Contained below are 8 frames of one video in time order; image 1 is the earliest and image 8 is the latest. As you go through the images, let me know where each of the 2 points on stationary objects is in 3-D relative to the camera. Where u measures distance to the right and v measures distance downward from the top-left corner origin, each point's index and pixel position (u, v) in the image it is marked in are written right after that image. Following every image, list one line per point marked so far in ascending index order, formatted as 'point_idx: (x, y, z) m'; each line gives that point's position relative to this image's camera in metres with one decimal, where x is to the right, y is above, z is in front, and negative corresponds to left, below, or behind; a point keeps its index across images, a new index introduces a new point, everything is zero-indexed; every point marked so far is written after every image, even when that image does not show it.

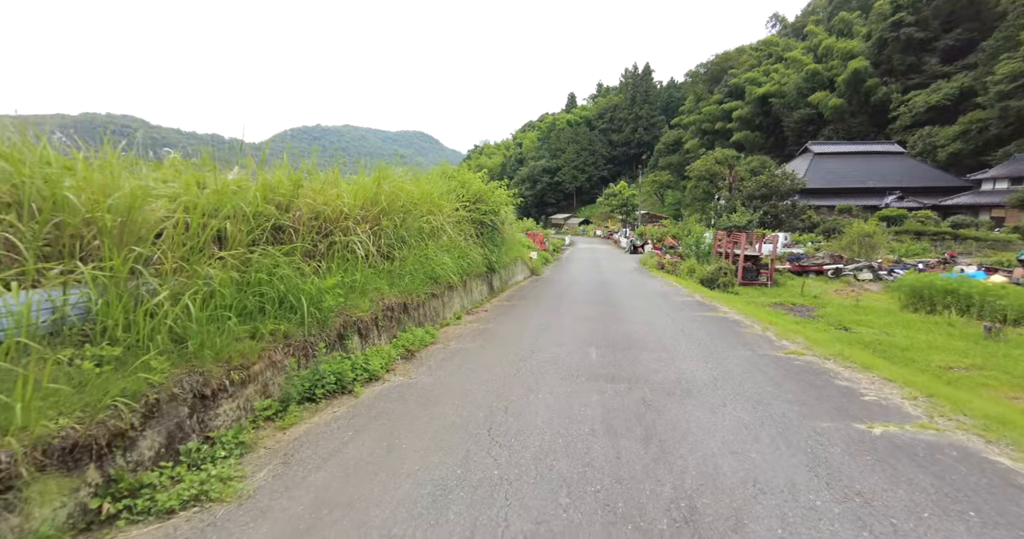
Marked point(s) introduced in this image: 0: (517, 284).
0: (+0.1, -0.5, +15.0) m
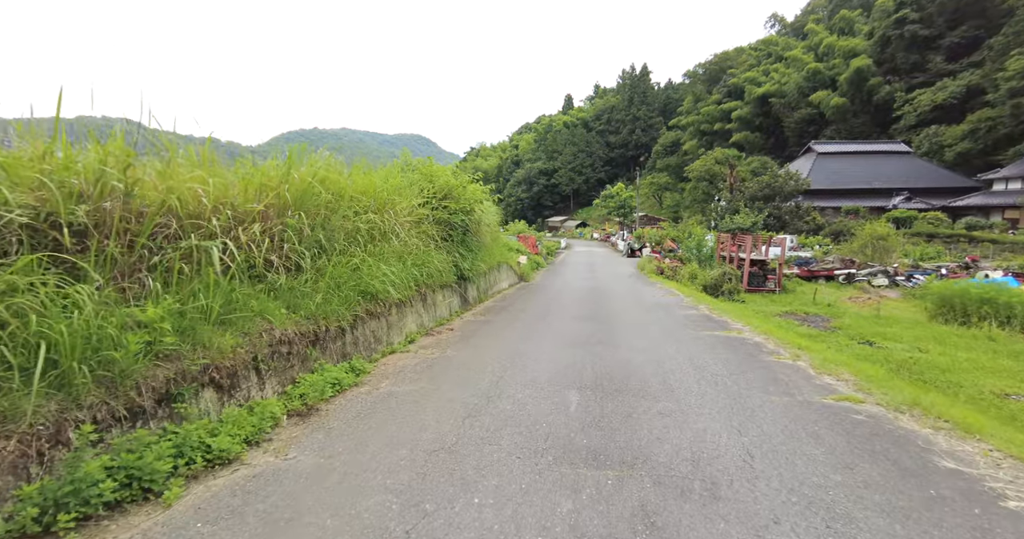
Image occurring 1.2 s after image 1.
0: (-0.4, -0.7, +13.4) m
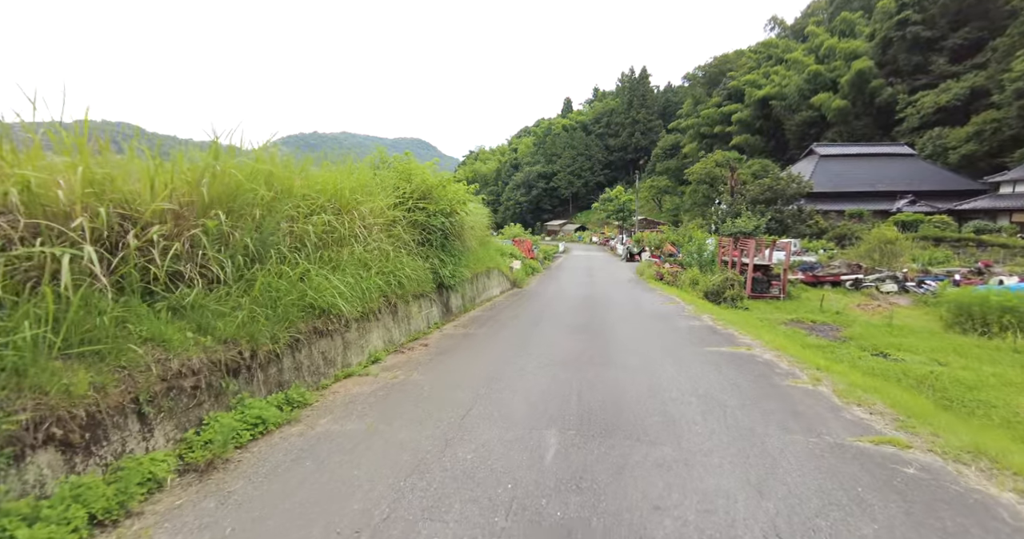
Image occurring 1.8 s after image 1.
0: (-0.7, -0.9, +12.6) m
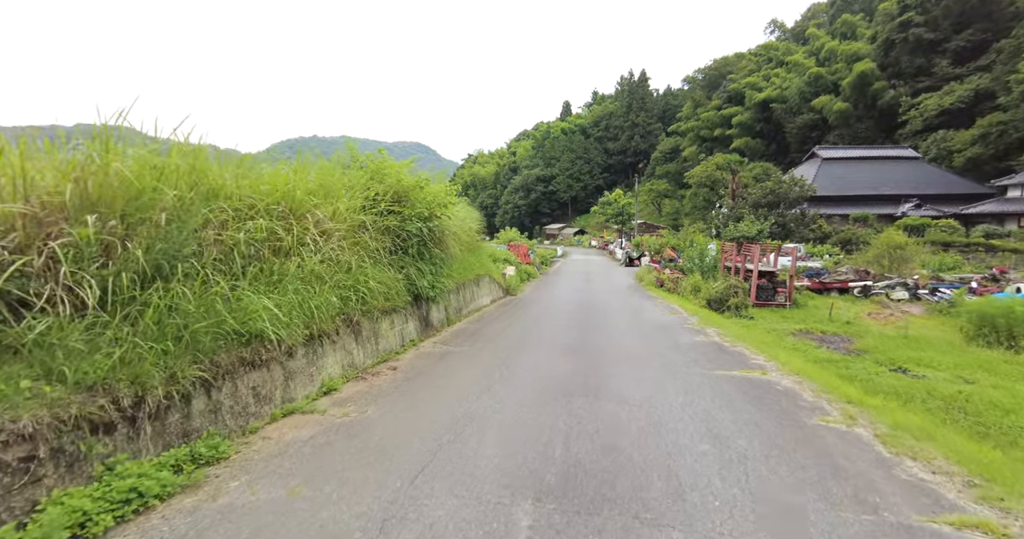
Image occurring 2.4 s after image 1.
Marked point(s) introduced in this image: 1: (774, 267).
0: (-1.0, -1.1, +11.7) m
1: (+11.2, +0.1, +18.7) m
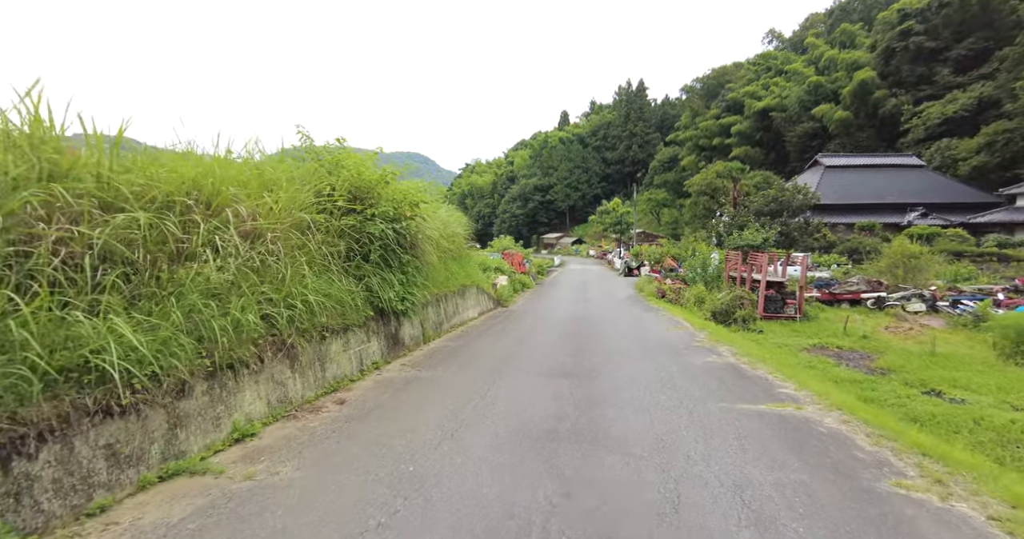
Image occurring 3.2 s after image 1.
0: (-1.3, -1.4, +10.6) m
1: (+10.9, -0.3, +17.6) m
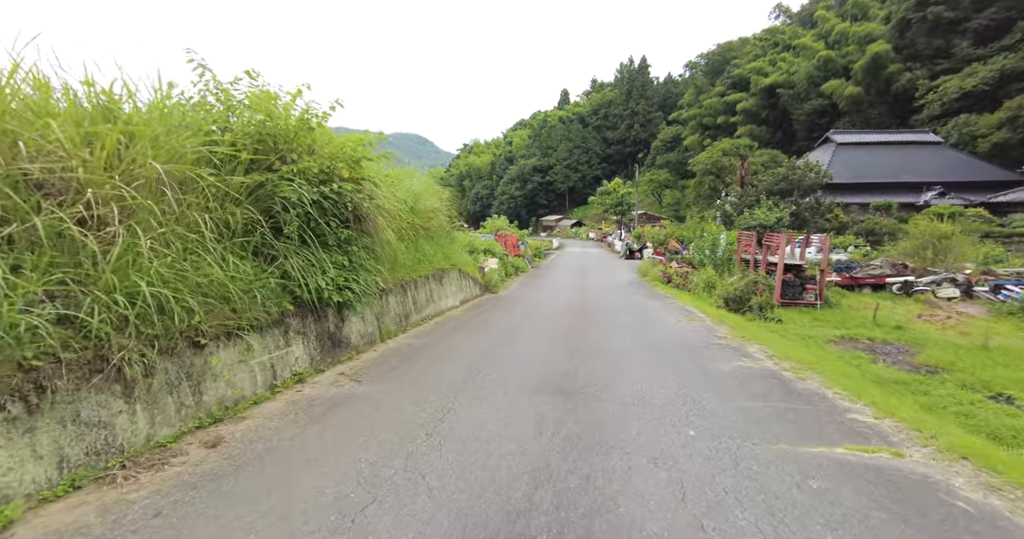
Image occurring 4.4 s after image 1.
0: (-1.6, -1.0, +8.9) m
1: (+10.6, +0.3, +16.0) m
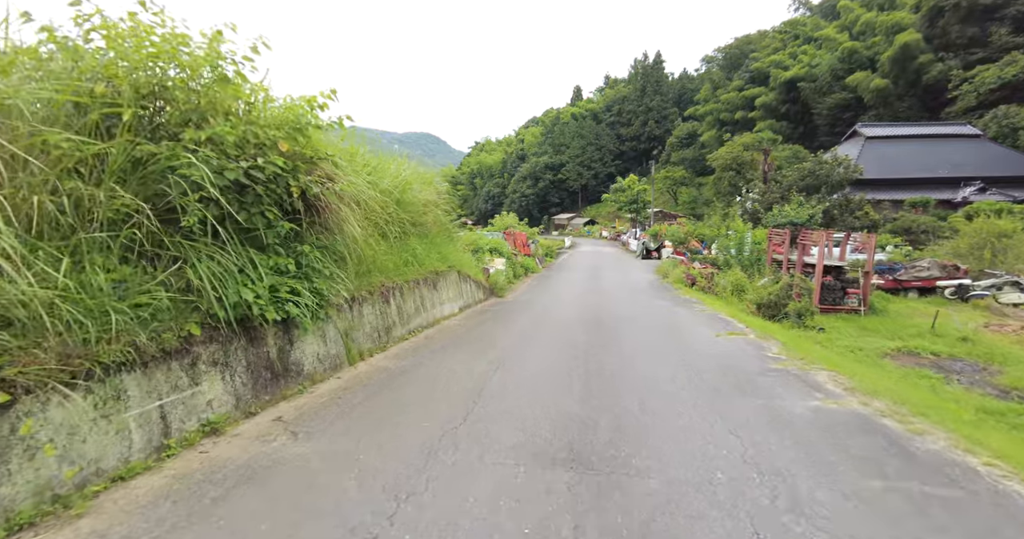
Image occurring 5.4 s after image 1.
0: (-1.5, -1.0, +7.6) m
1: (+10.9, +0.3, +14.3) m
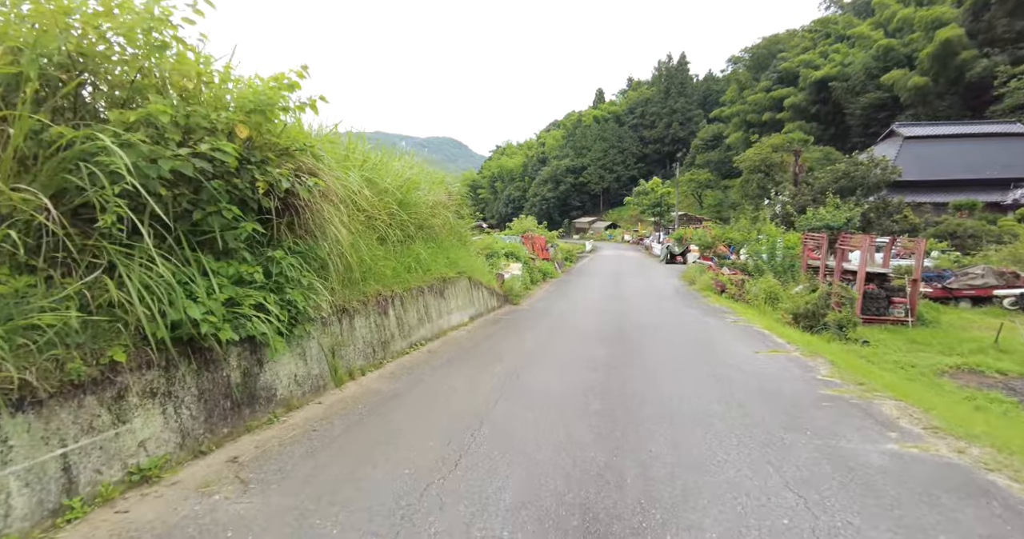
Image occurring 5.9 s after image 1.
0: (-1.3, -1.1, +7.0) m
1: (+11.4, 0.0, +13.1) m
